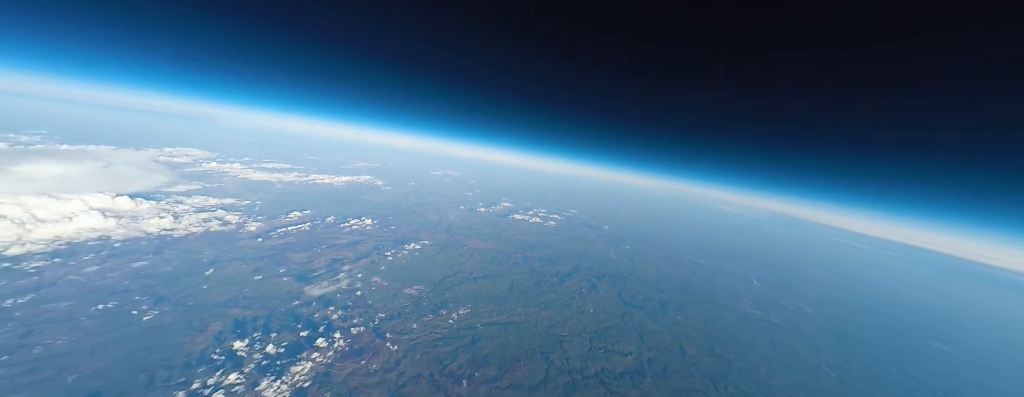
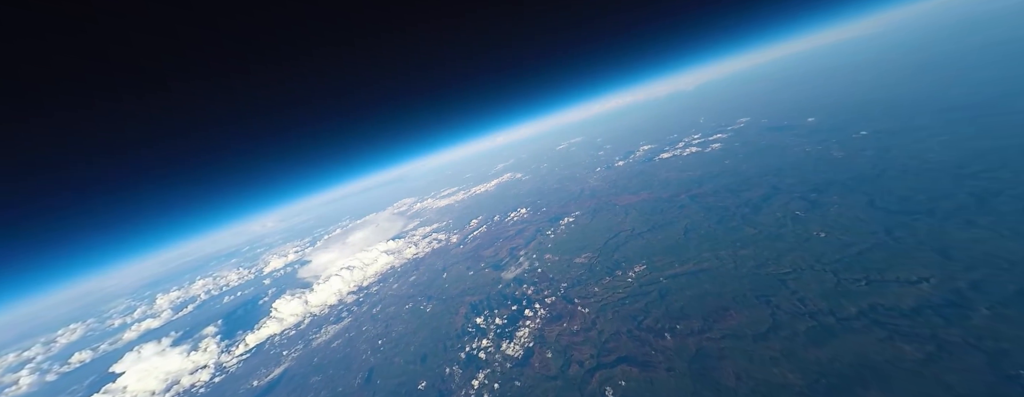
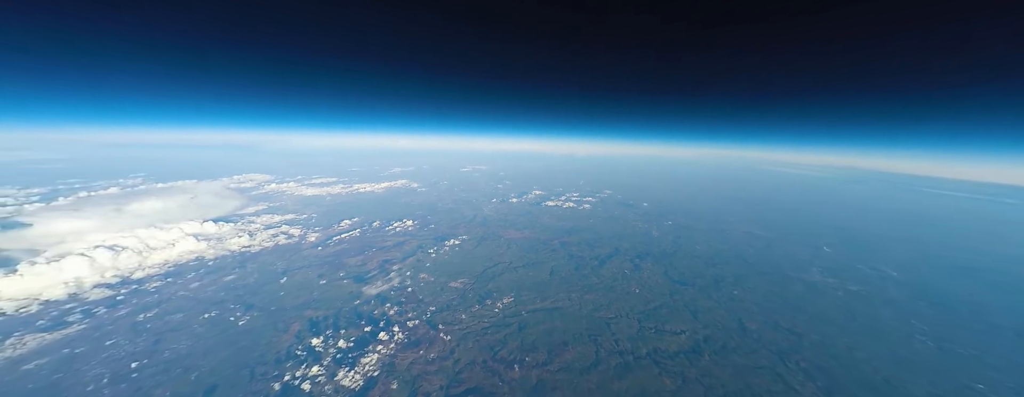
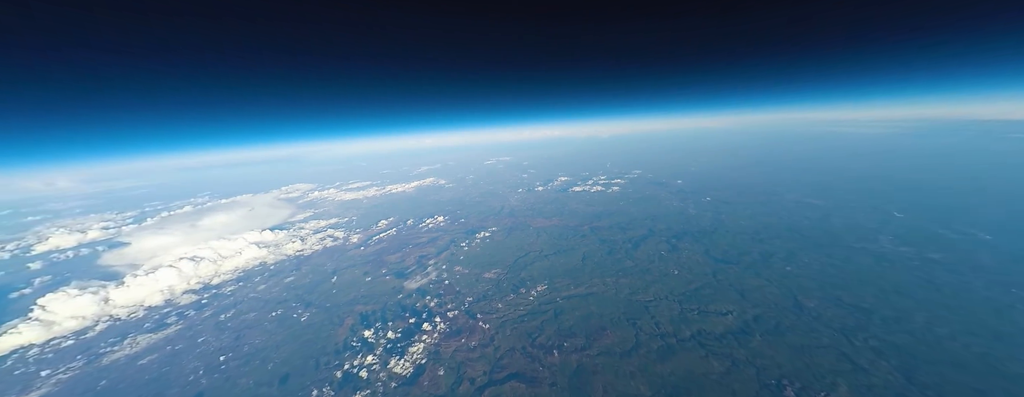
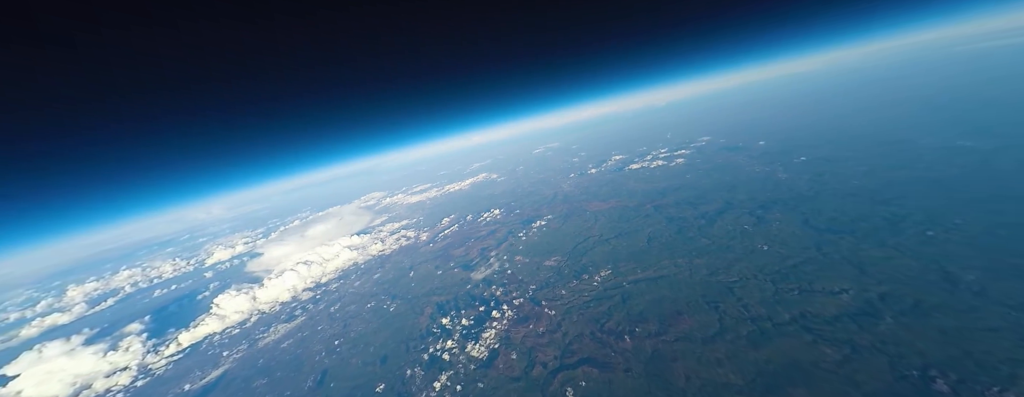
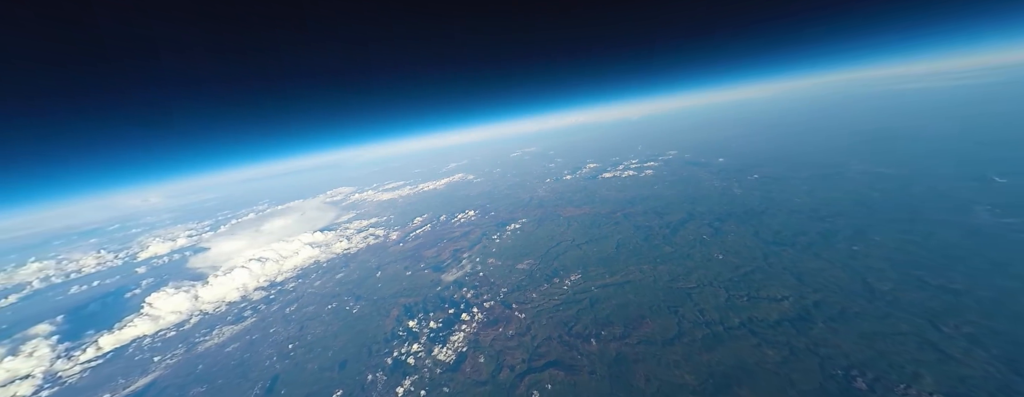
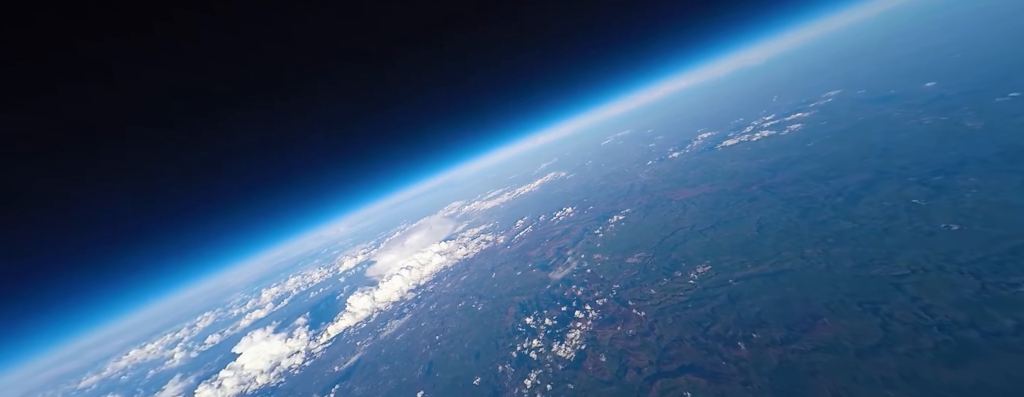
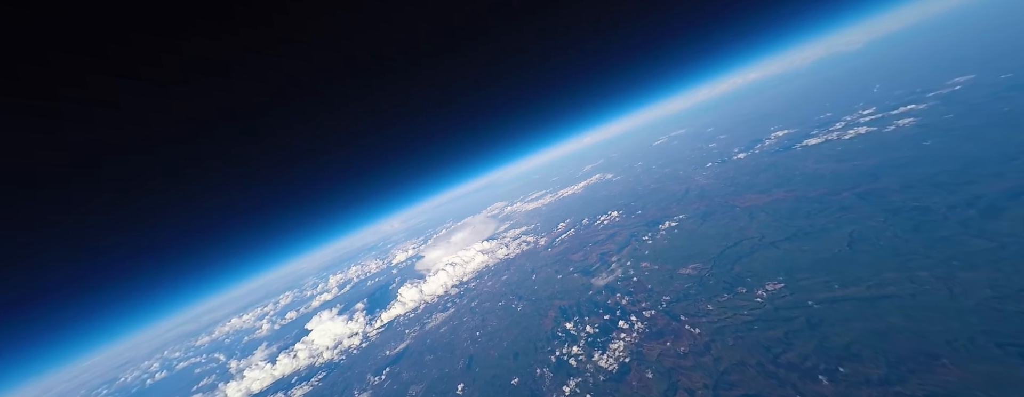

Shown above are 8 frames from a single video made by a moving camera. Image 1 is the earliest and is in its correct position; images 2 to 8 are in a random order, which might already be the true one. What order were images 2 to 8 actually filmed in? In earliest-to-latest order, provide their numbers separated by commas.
3, 4, 6, 5, 2, 7, 8
